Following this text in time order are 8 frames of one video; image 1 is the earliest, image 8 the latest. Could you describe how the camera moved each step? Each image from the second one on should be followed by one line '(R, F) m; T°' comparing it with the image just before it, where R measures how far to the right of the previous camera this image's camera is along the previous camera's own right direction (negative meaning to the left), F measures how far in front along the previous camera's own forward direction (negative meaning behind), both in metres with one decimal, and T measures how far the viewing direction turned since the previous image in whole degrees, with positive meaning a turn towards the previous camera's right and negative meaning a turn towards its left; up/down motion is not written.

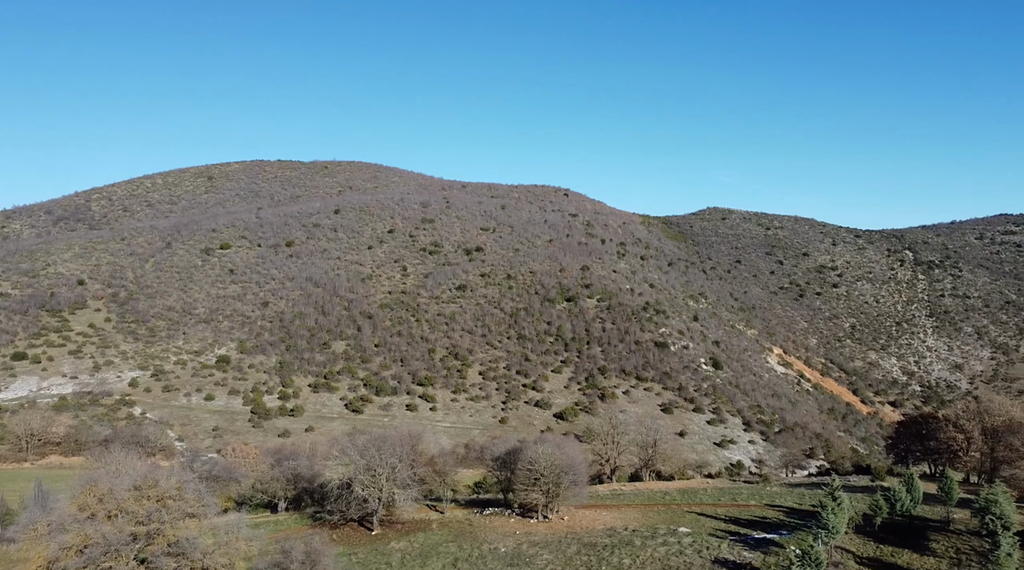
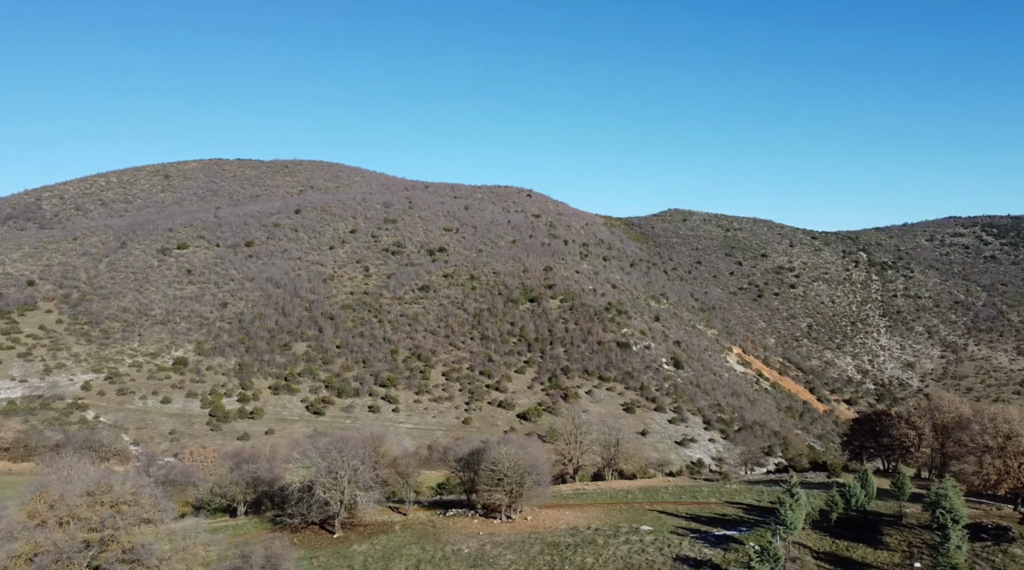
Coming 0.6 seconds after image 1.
(+0.3, -1.0) m; +2°
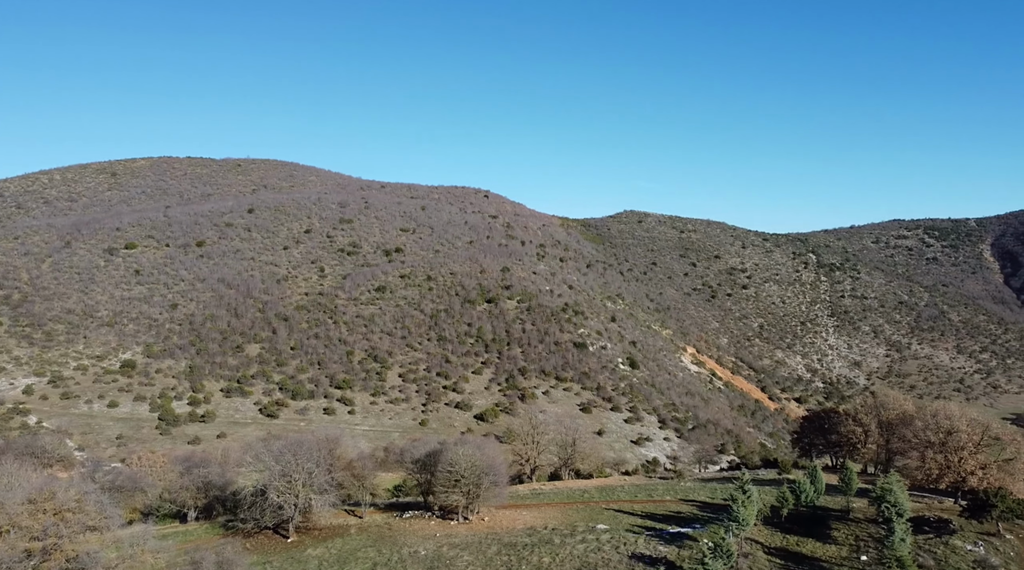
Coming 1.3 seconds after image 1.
(0.0, +0.2) m; +3°
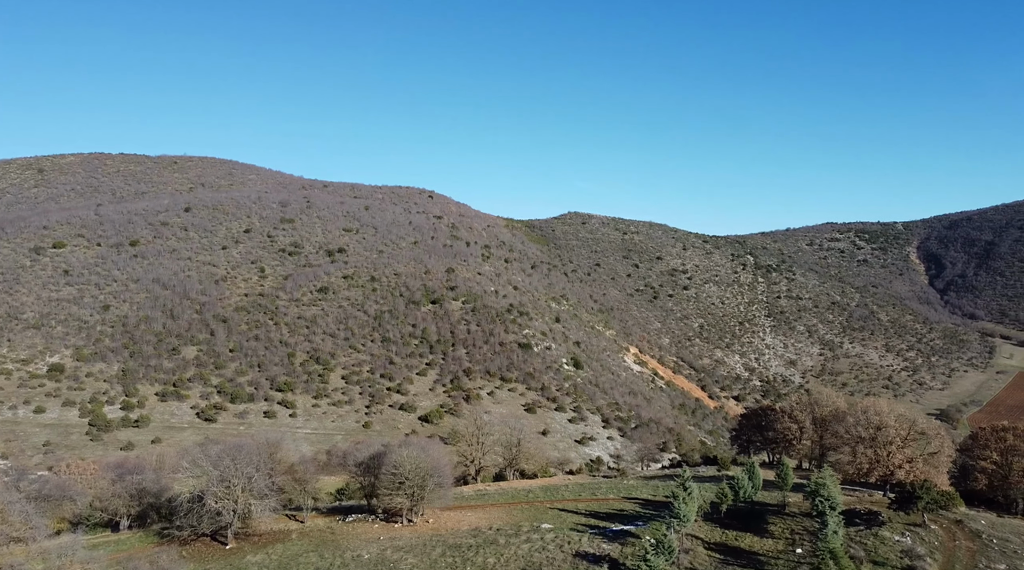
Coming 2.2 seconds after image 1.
(0.0, +0.3) m; +4°
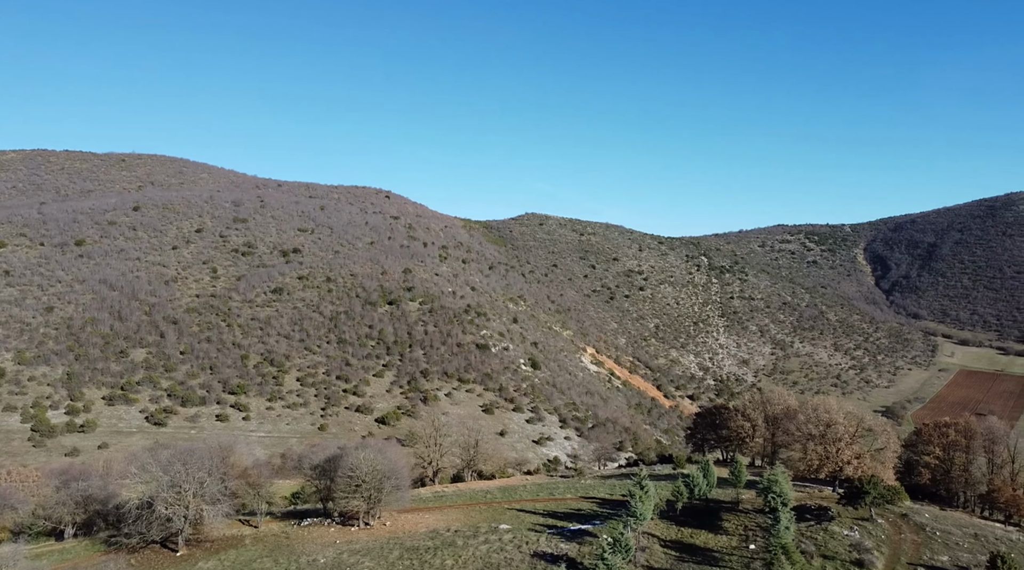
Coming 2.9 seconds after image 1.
(0.0, +0.3) m; +3°
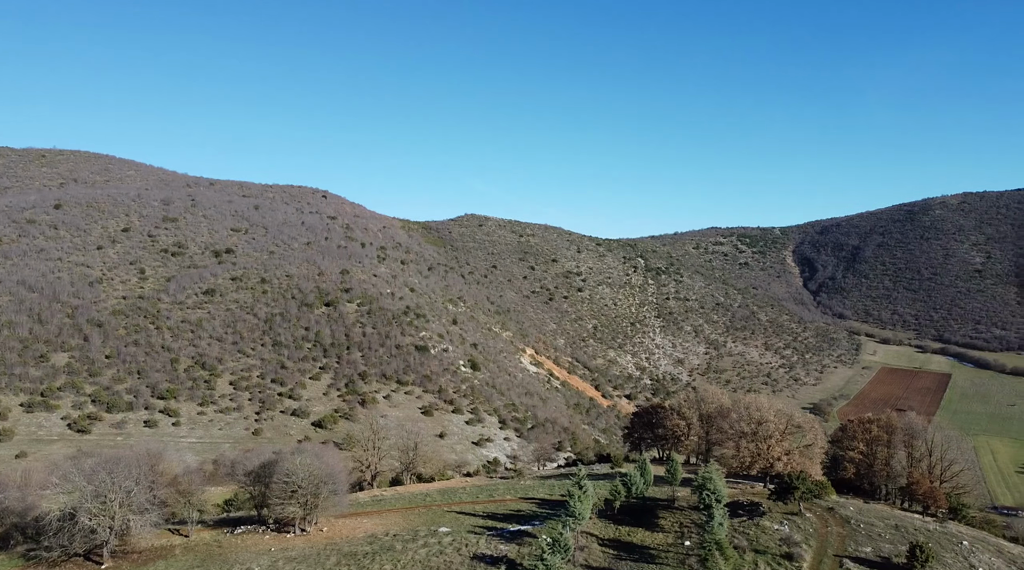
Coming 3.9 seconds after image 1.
(0.0, +0.5) m; +4°
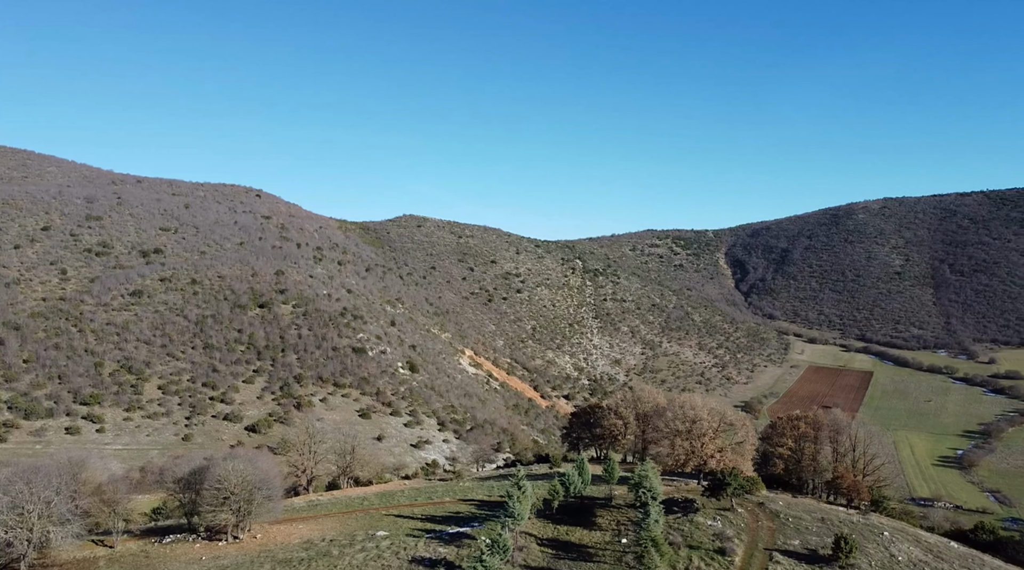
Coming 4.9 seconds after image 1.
(0.0, +0.6) m; +4°
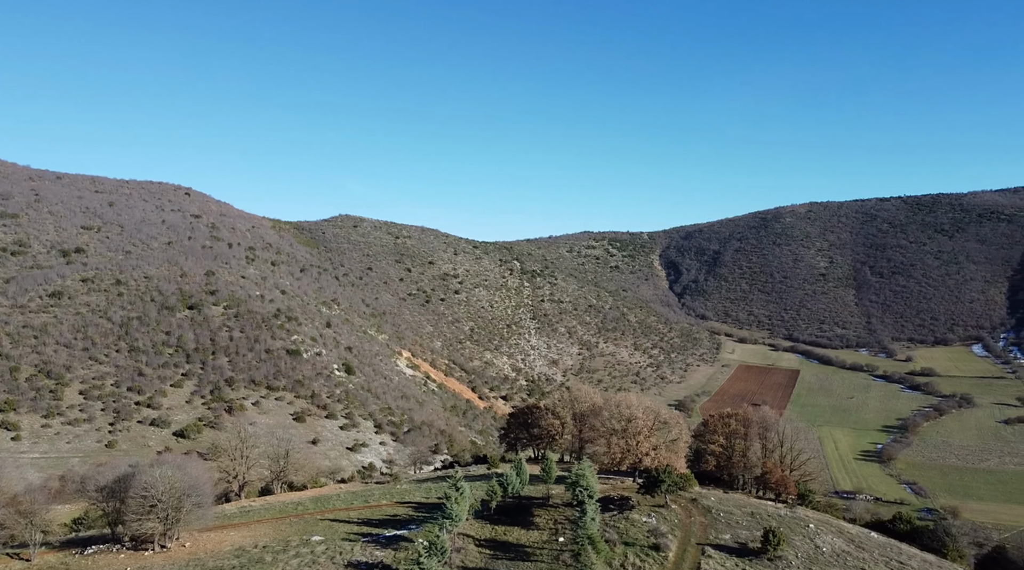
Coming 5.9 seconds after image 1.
(+0.1, +0.6) m; +4°
